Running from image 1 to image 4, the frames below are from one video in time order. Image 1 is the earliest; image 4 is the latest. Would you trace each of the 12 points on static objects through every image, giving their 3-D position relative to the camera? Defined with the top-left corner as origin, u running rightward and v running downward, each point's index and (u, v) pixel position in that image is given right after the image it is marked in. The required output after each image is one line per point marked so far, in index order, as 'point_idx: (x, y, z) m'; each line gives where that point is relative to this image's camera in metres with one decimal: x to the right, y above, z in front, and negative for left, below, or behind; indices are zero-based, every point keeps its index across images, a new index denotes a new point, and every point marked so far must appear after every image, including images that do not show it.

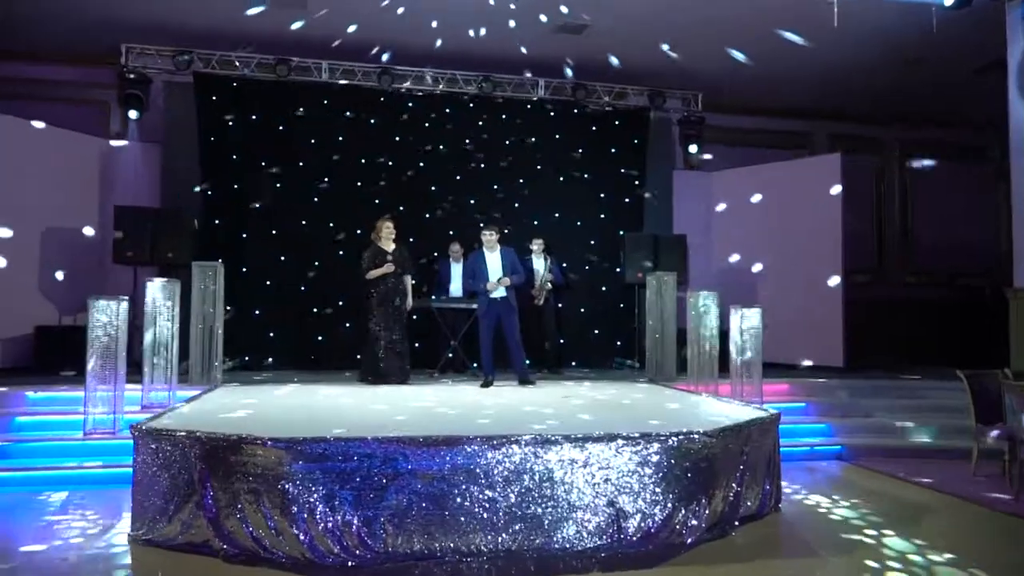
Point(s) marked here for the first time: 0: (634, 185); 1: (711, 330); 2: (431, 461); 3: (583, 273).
0: (+1.5, +1.3, +8.7) m
1: (+1.8, -0.4, +6.5) m
2: (-0.4, -0.9, +3.5) m
3: (+0.9, +0.2, +8.5) m
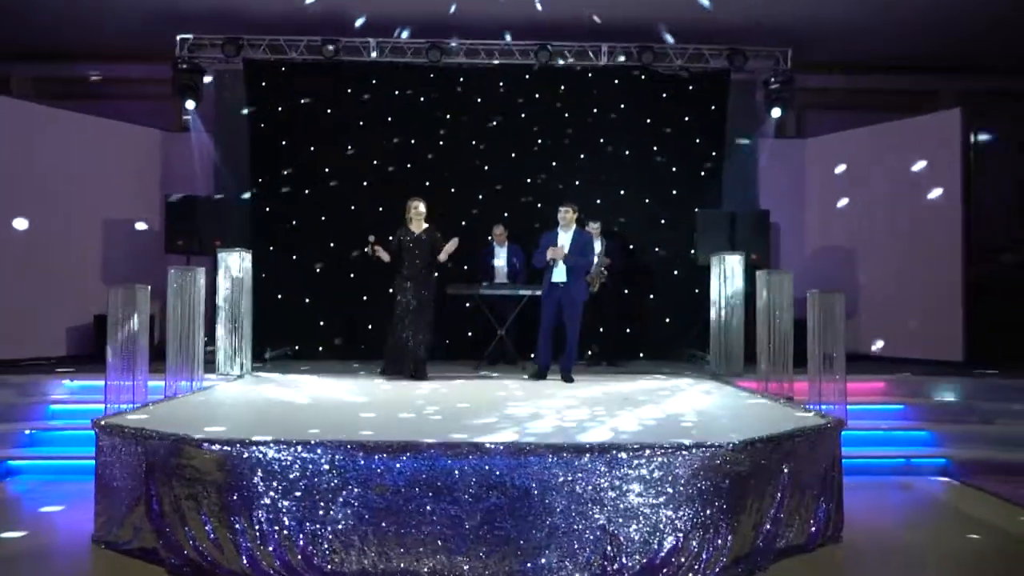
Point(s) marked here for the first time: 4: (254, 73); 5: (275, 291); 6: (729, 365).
0: (+2.2, +1.5, +7.8) m
1: (+2.2, -0.2, +5.6) m
2: (-0.5, -0.8, +3.0) m
3: (+1.5, +0.4, +7.7) m
4: (-2.8, +2.3, +7.7) m
5: (-2.6, 0.0, +7.7) m
6: (+1.8, -0.7, +5.9) m
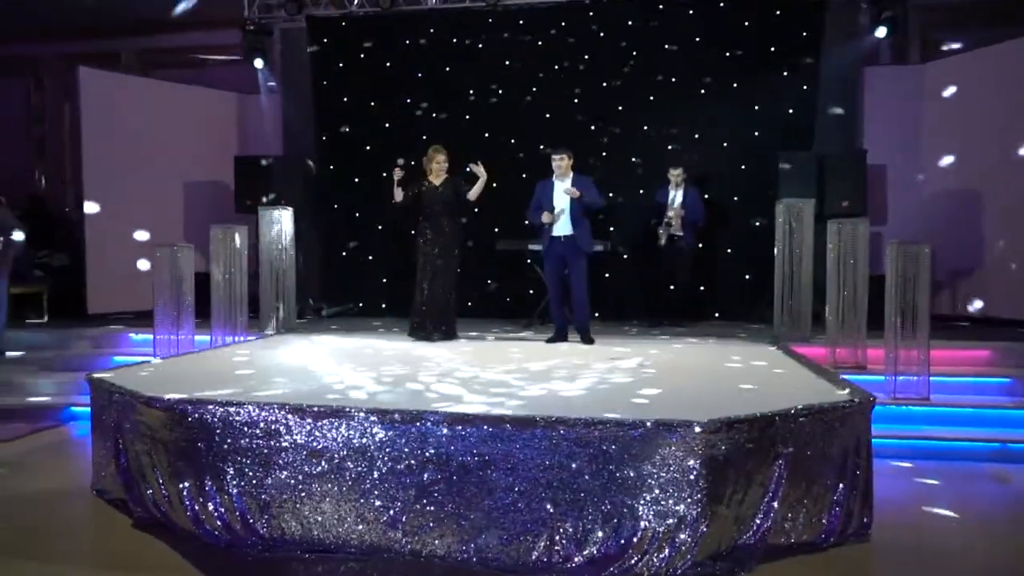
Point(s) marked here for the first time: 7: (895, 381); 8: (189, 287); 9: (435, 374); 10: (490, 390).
0: (+2.8, +1.9, +6.9) m
1: (+2.4, +0.1, +4.8) m
2: (-0.8, -0.6, +2.9) m
3: (+2.2, +0.8, +7.0) m
4: (-2.1, +2.8, +7.6) m
5: (-1.9, +0.4, +7.8) m
6: (+2.1, -0.3, +5.2) m
7: (+2.5, -0.6, +4.5) m
8: (-2.6, 0.0, +5.6) m
9: (-0.4, -0.5, +3.8) m
10: (-0.1, -0.5, +3.3) m
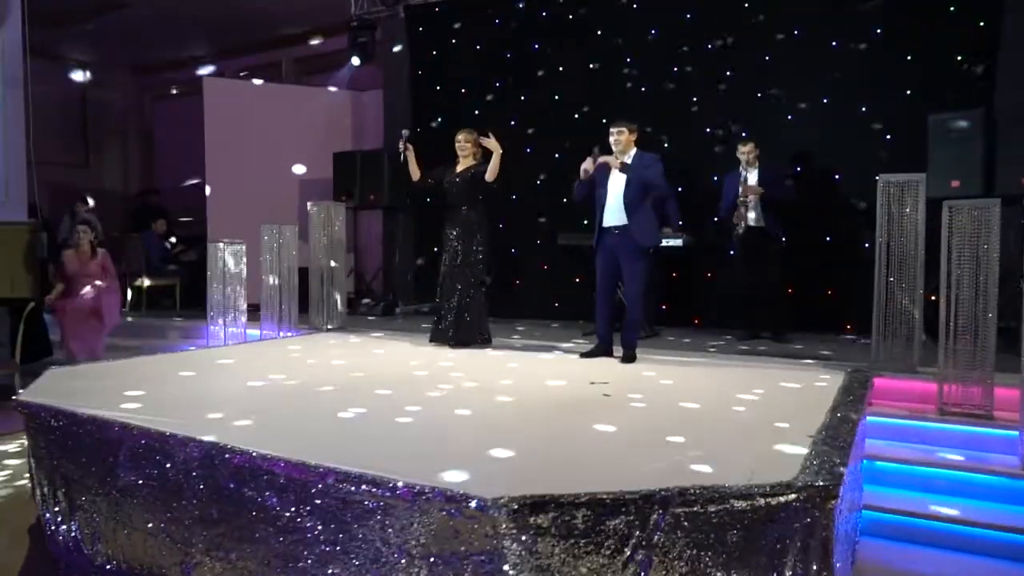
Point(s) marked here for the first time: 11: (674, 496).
0: (+3.4, +1.9, +5.1) m
1: (+2.2, +0.1, +3.3) m
2: (-1.4, -0.6, +2.5) m
3: (+2.8, +0.8, +5.4) m
4: (-1.1, +2.9, +7.4) m
5: (-0.8, +0.5, +7.5) m
6: (+2.1, -0.3, +3.8) m
7: (+2.2, -0.7, +3.0) m
8: (-2.2, 0.0, +5.6) m
9: (-0.7, -0.5, +3.3) m
10: (-0.6, -0.5, +2.7) m
11: (+0.4, -0.5, +1.8) m
